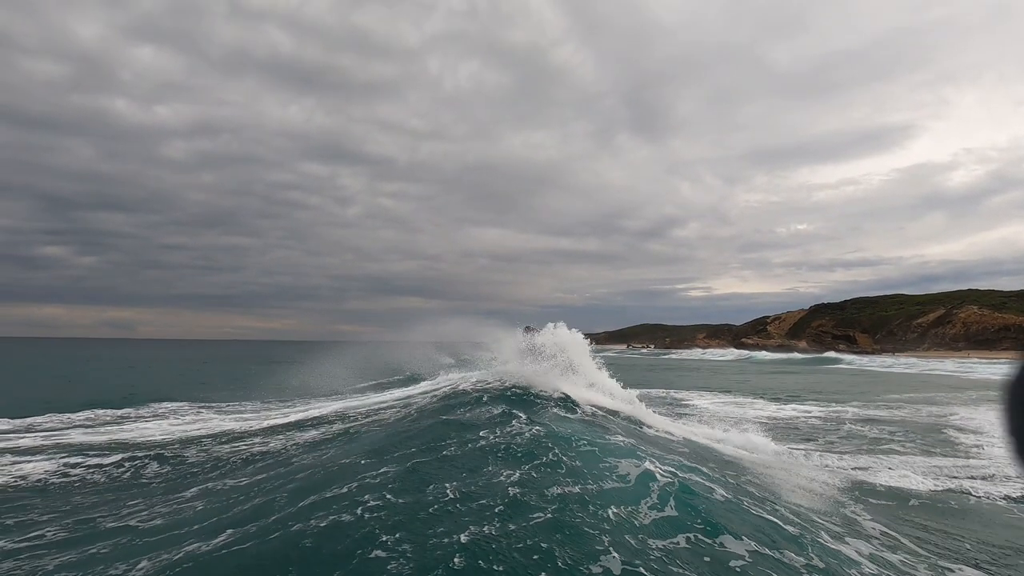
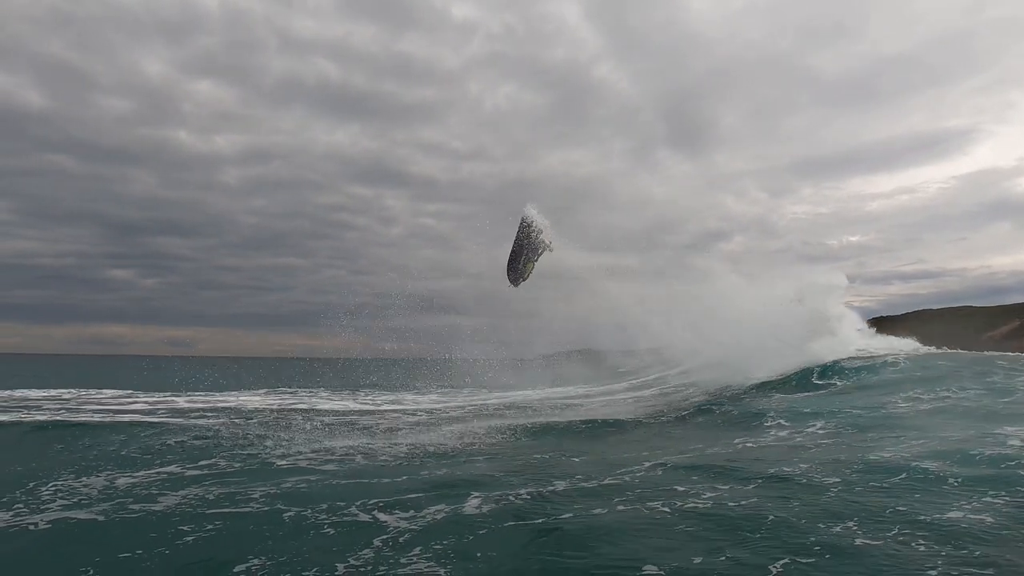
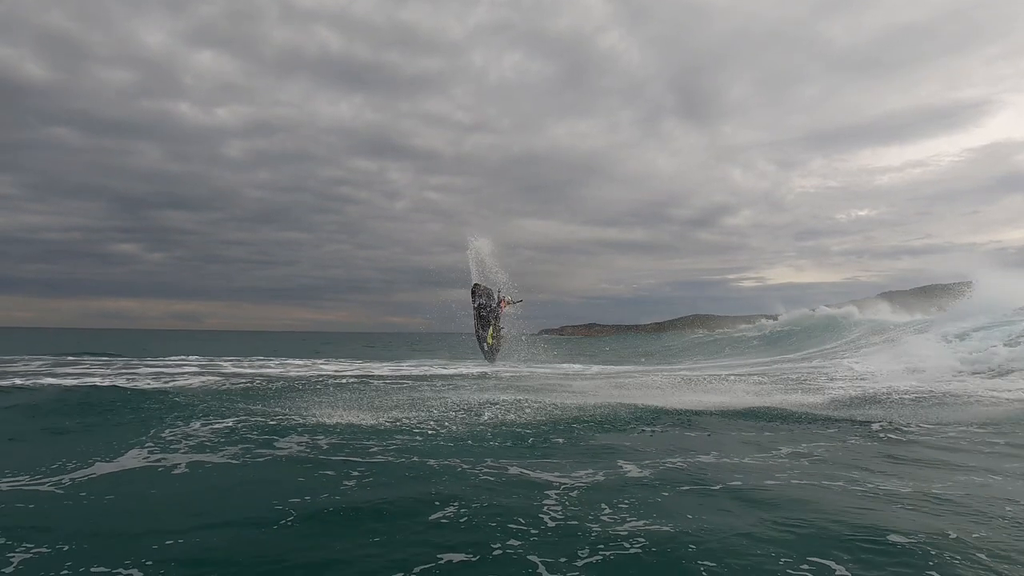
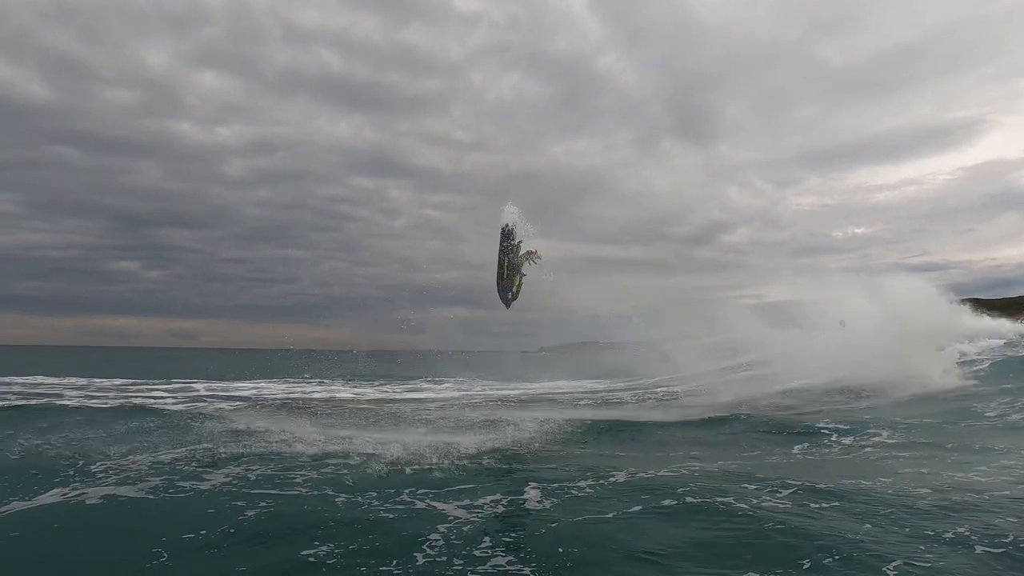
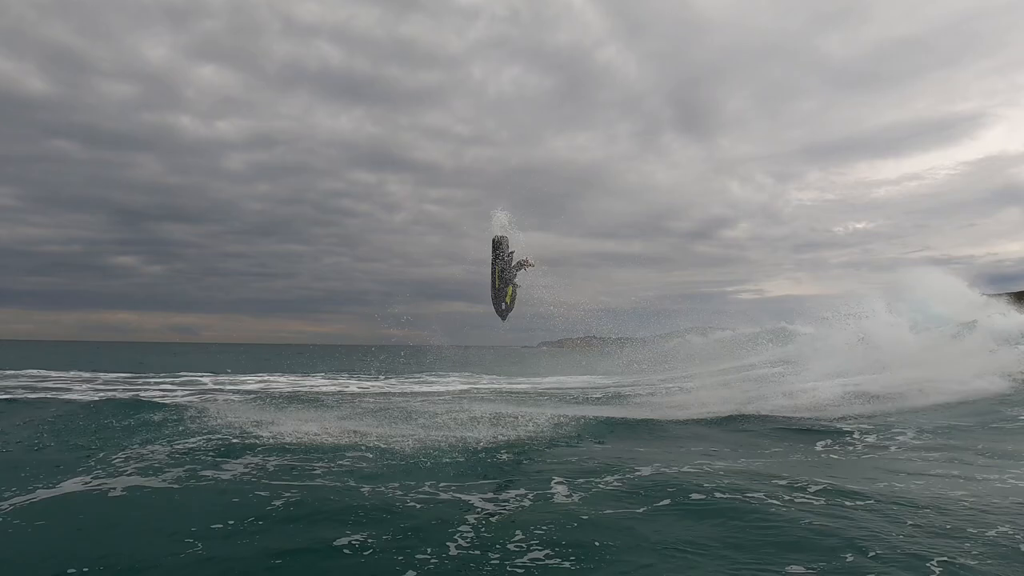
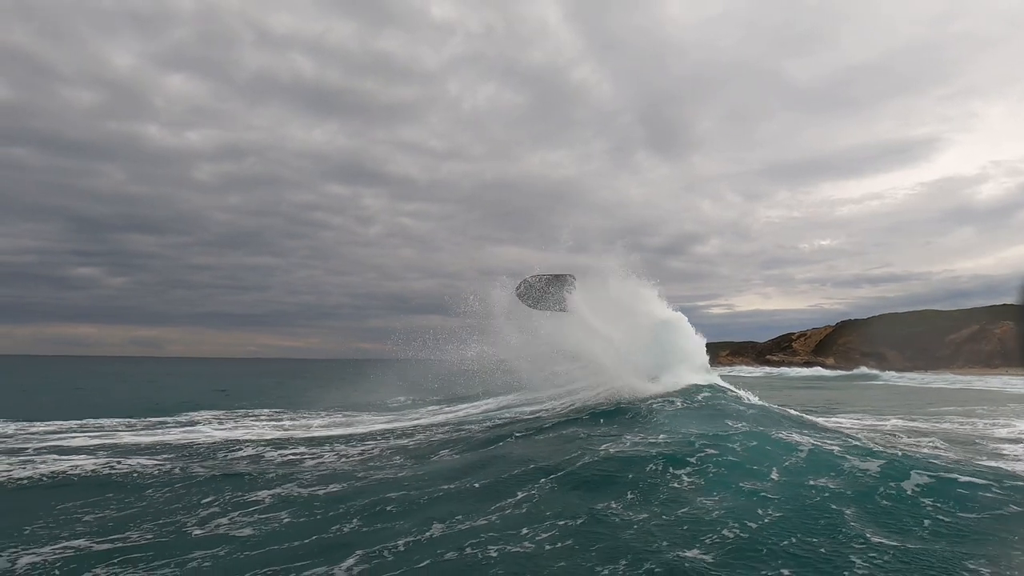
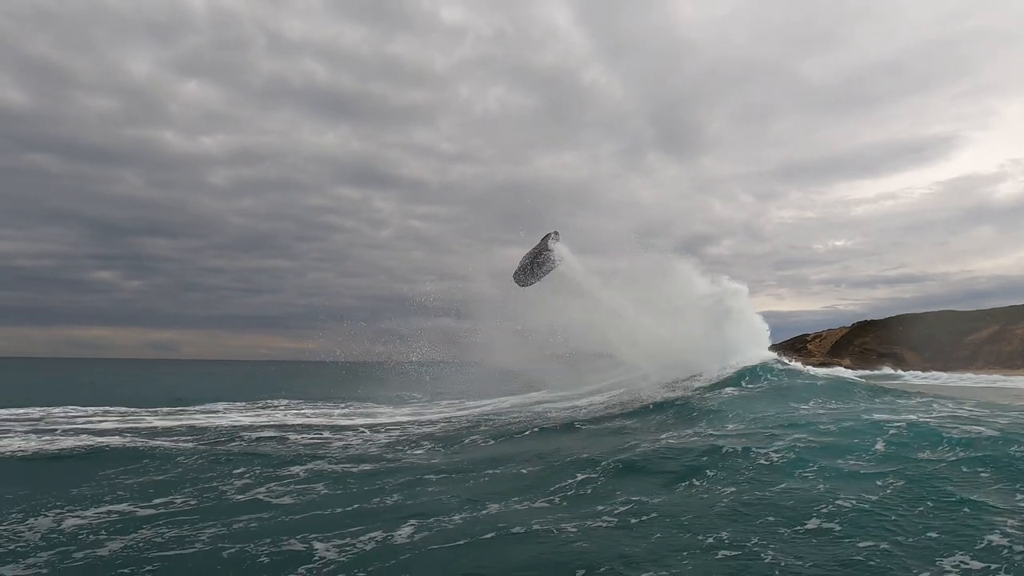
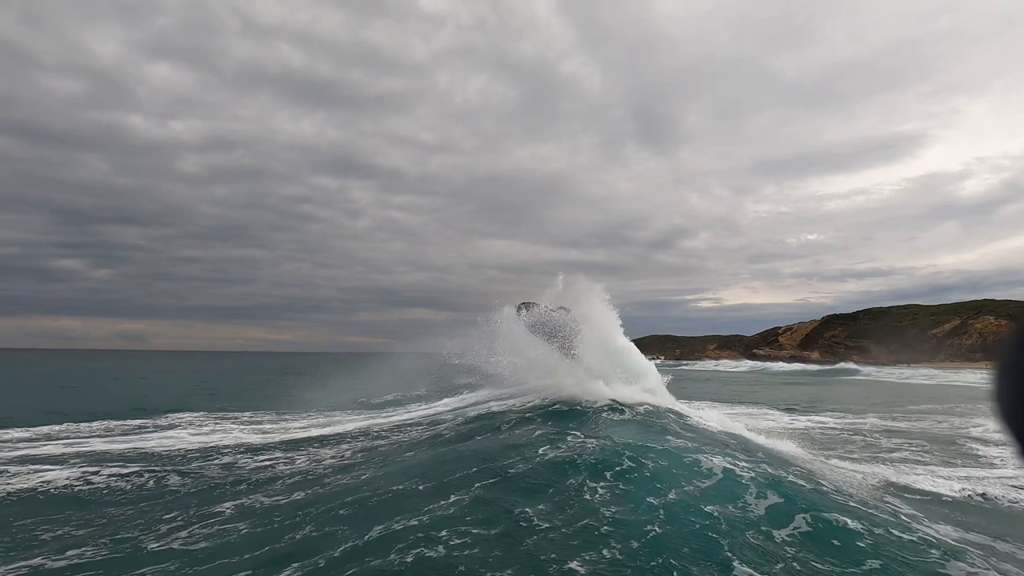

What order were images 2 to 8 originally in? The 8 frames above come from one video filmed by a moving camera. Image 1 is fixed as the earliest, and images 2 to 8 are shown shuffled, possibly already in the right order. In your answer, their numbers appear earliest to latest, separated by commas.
8, 6, 7, 2, 4, 5, 3
